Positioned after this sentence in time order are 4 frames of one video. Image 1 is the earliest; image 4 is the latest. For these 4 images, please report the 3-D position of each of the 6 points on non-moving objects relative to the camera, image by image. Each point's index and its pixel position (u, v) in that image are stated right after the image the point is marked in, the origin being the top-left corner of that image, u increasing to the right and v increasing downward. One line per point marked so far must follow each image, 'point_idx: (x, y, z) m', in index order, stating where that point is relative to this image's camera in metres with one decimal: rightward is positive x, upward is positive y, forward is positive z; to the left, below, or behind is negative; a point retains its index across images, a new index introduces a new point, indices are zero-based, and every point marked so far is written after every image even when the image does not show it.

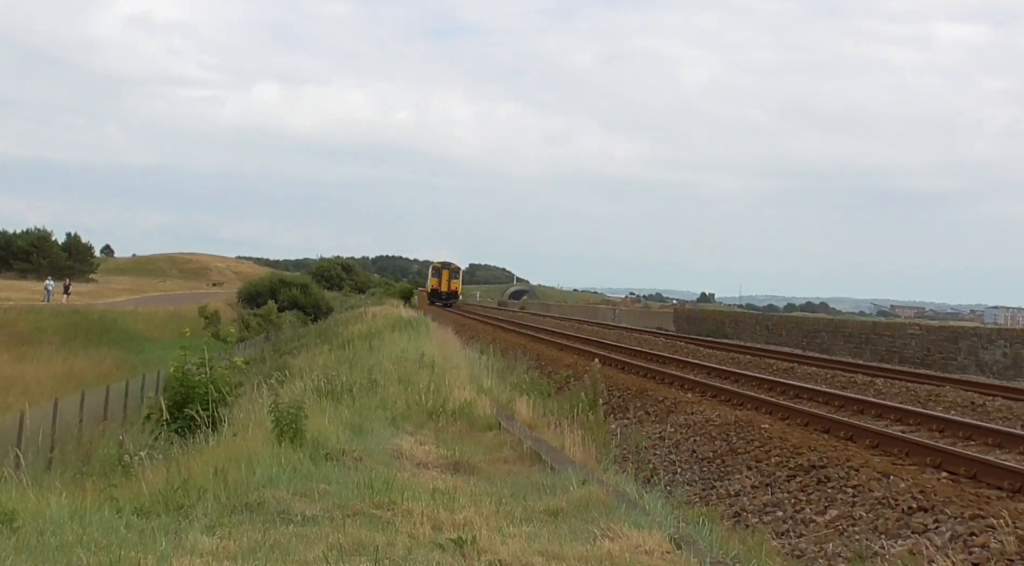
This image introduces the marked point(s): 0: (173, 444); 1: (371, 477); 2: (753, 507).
0: (-5.6, -2.7, +18.9) m
1: (-2.1, -3.0, +17.7) m
2: (+3.6, -3.3, +17.0) m
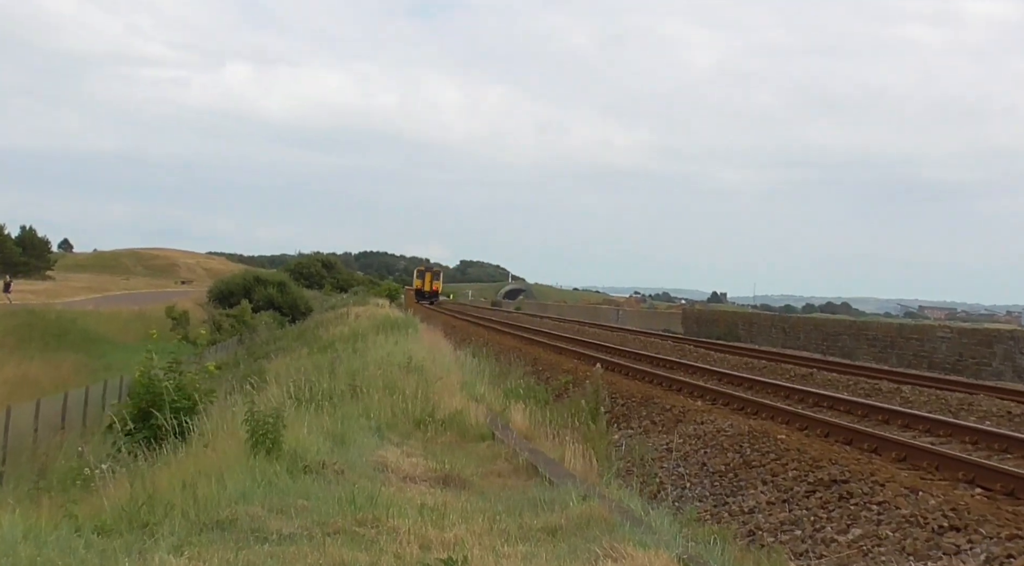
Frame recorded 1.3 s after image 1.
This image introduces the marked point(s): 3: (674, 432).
0: (-5.7, -2.6, +17.3) m
1: (-2.2, -2.9, +16.1) m
2: (+3.5, -3.3, +15.5) m
3: (+2.6, -2.4, +18.5) m
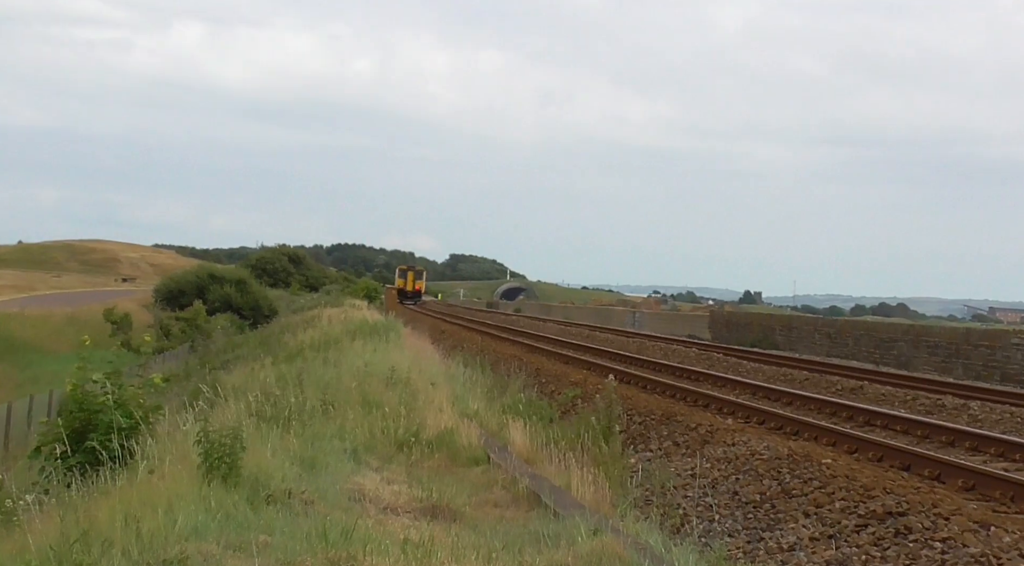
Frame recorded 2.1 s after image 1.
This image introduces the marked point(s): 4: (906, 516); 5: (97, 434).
0: (-5.7, -2.6, +14.7) m
1: (-2.2, -2.9, +13.5) m
2: (+3.5, -3.3, +12.8) m
3: (+2.6, -2.4, +15.9) m
4: (+4.7, -2.8, +13.4) m
5: (-5.6, -2.0, +15.2) m
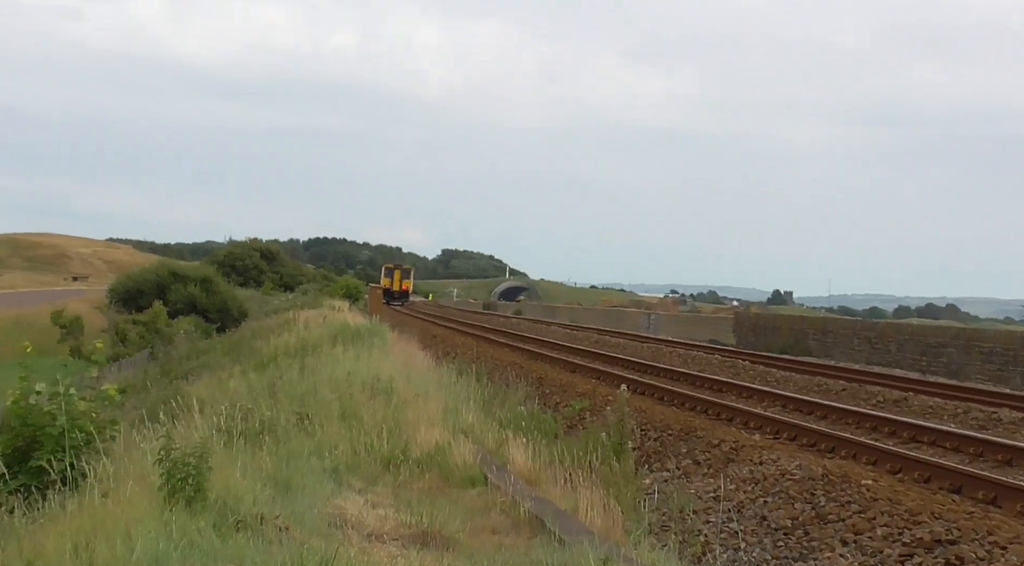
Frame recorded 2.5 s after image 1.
0: (-5.7, -2.6, +12.9) m
1: (-2.2, -2.9, +11.7) m
2: (+3.5, -3.3, +11.1) m
3: (+2.6, -2.4, +14.1) m
4: (+4.7, -2.8, +11.7) m
5: (-5.6, -2.0, +13.5) m
